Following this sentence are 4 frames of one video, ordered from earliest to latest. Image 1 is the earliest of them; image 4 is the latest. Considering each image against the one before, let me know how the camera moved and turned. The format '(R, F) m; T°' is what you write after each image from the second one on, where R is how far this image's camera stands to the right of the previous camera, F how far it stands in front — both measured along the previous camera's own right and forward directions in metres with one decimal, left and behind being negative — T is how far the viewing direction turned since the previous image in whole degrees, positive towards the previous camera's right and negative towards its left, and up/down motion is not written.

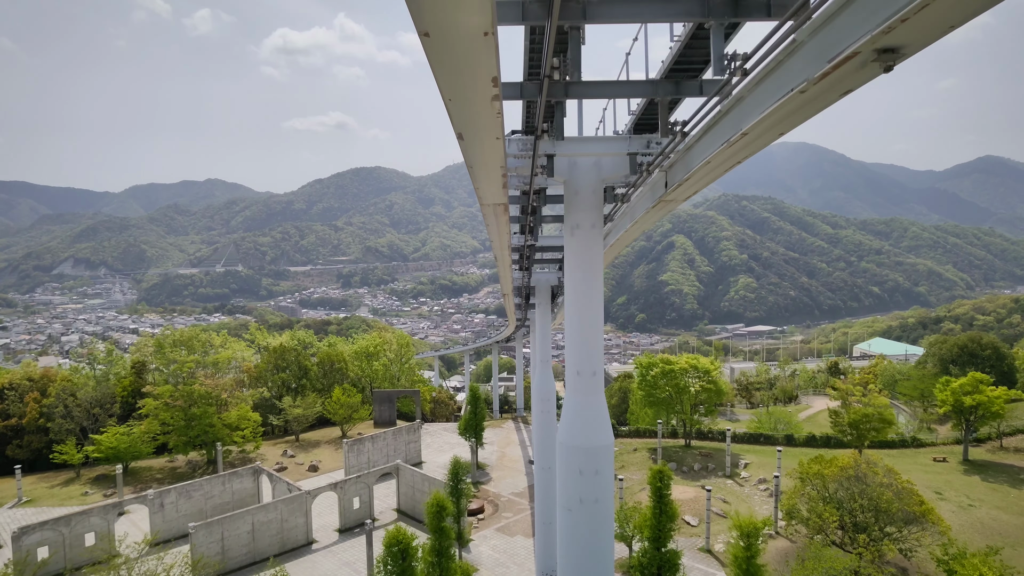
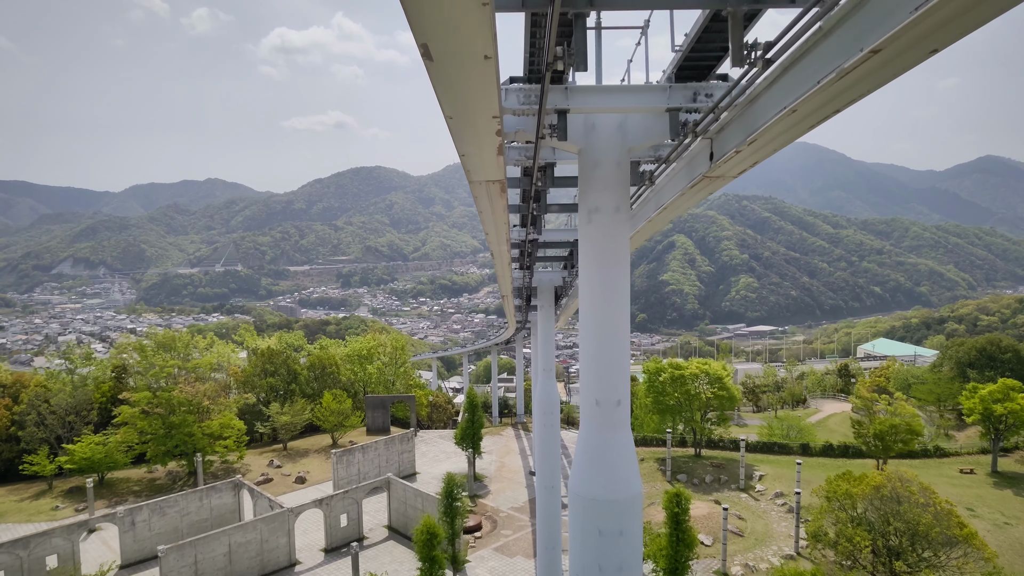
(0.0, +1.6) m; 0°
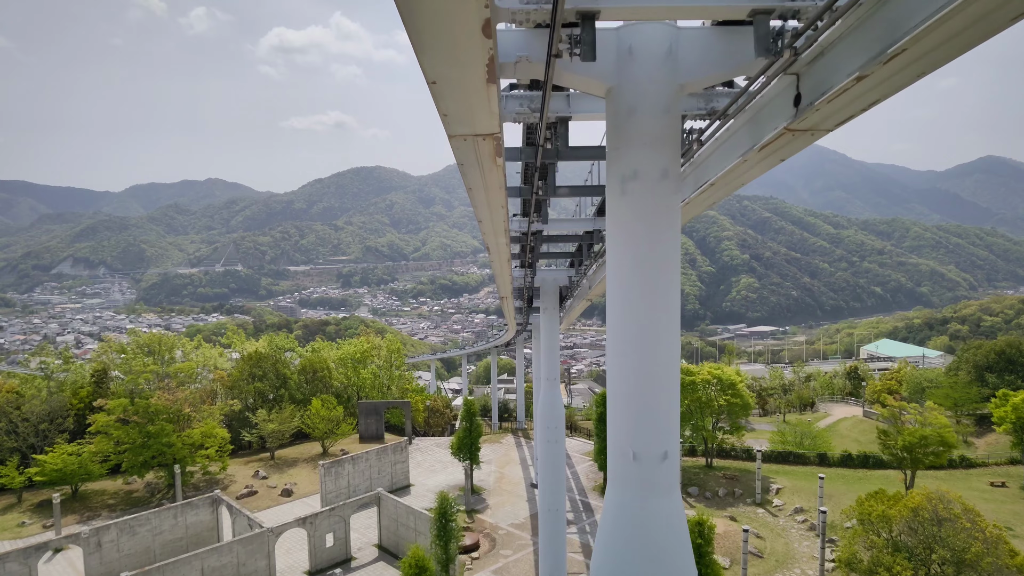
(0.0, +1.5) m; 0°
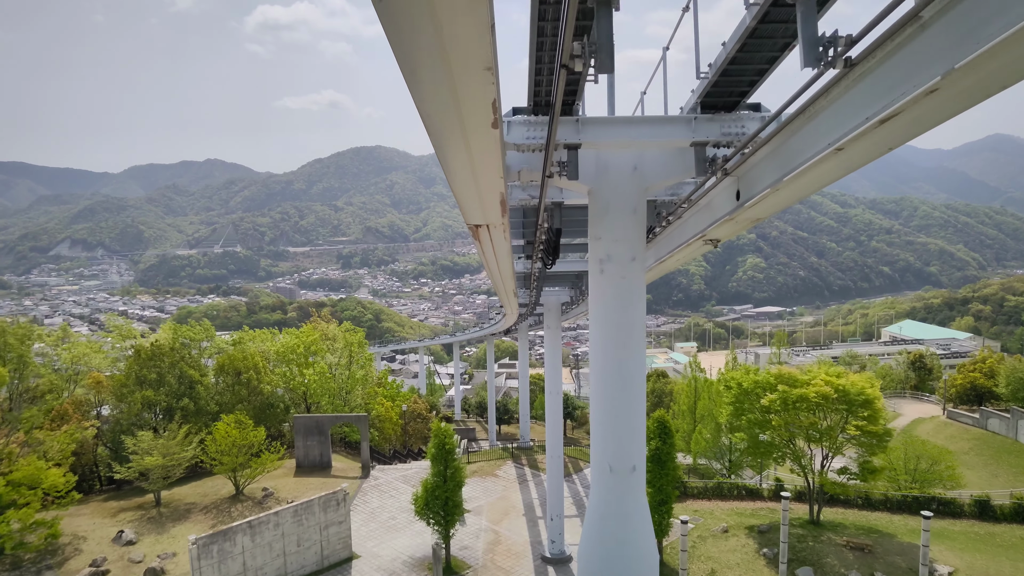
(+0.1, +9.1) m; 0°
